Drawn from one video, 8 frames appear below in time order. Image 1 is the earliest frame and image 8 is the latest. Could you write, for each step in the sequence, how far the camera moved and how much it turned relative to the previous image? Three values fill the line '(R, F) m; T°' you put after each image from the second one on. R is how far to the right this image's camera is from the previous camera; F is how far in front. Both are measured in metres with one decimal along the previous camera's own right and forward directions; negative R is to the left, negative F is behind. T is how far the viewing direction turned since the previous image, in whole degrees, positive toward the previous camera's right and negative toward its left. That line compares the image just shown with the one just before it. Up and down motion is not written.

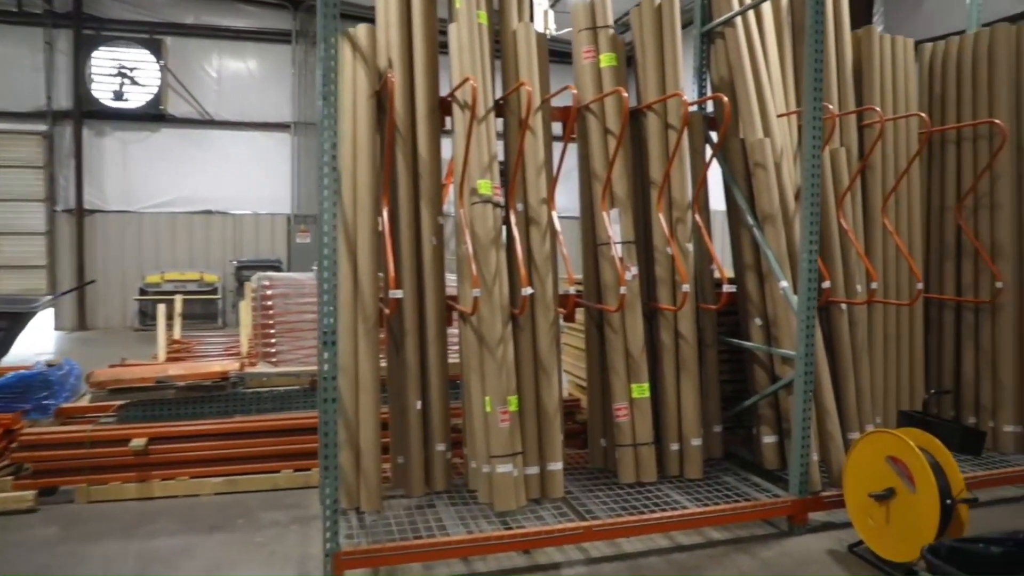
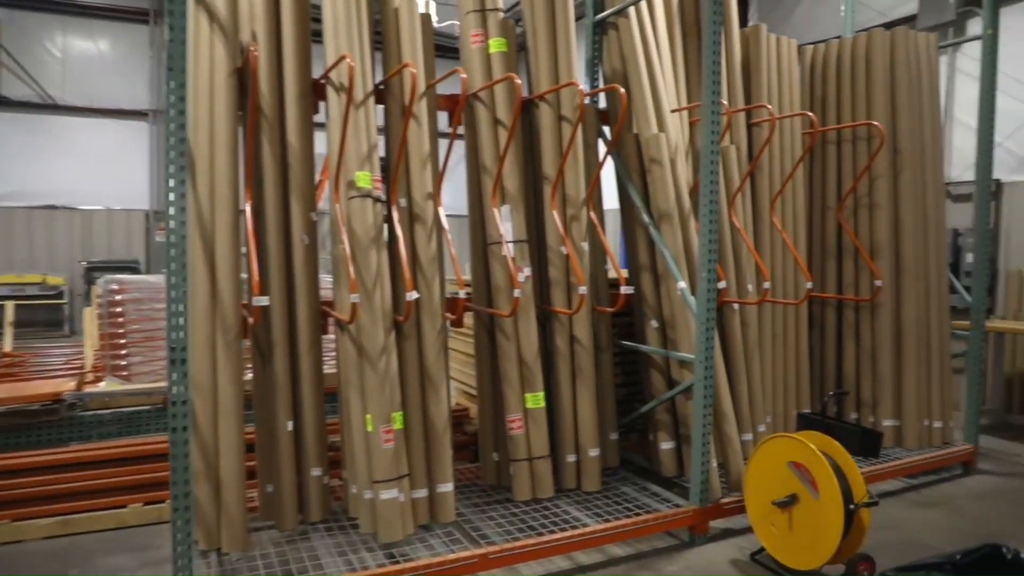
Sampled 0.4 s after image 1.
(0.0, +0.3) m; +9°
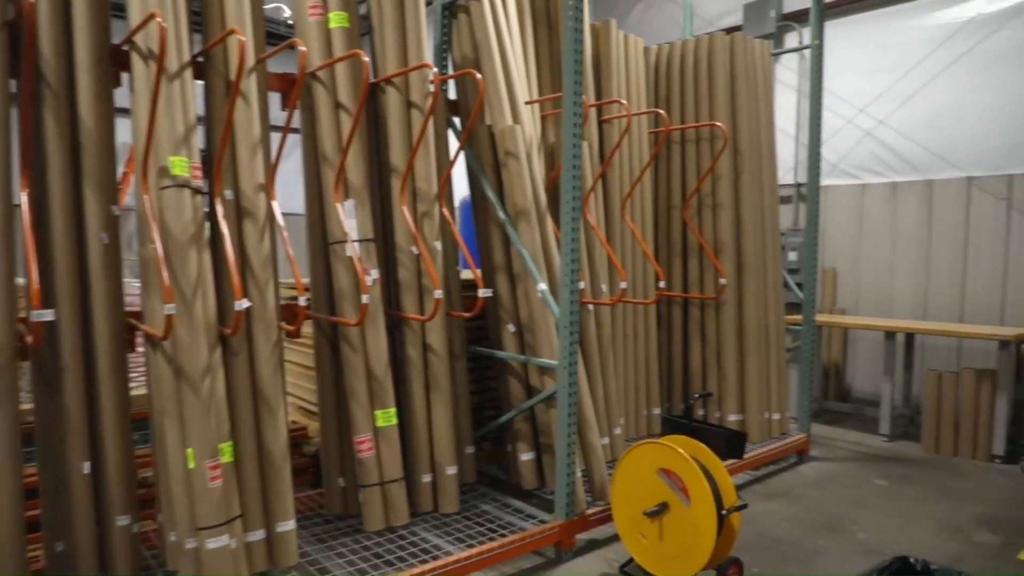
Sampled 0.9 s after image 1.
(-0.1, +0.3) m; +13°
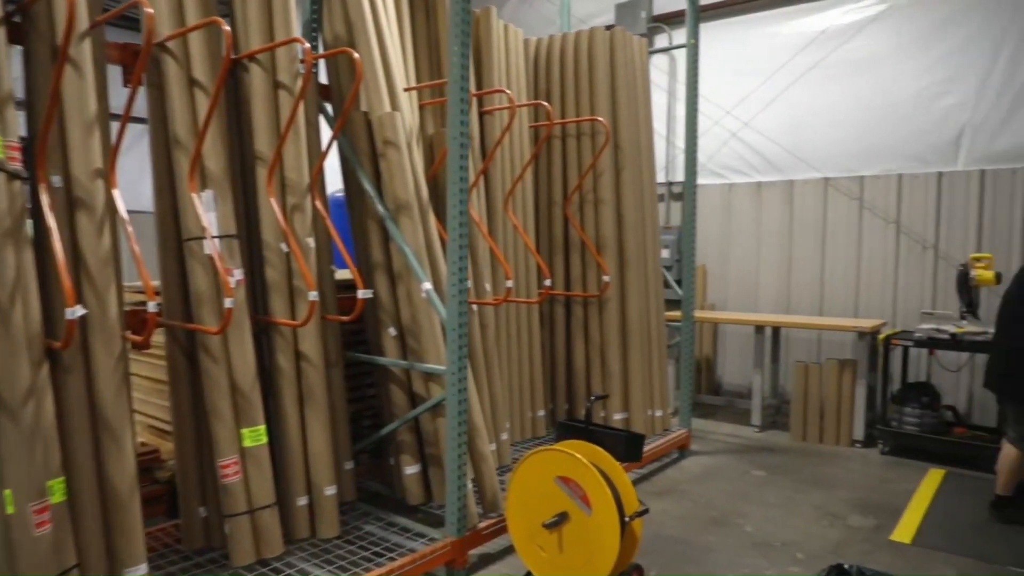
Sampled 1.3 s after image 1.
(-0.1, +0.2) m; +10°
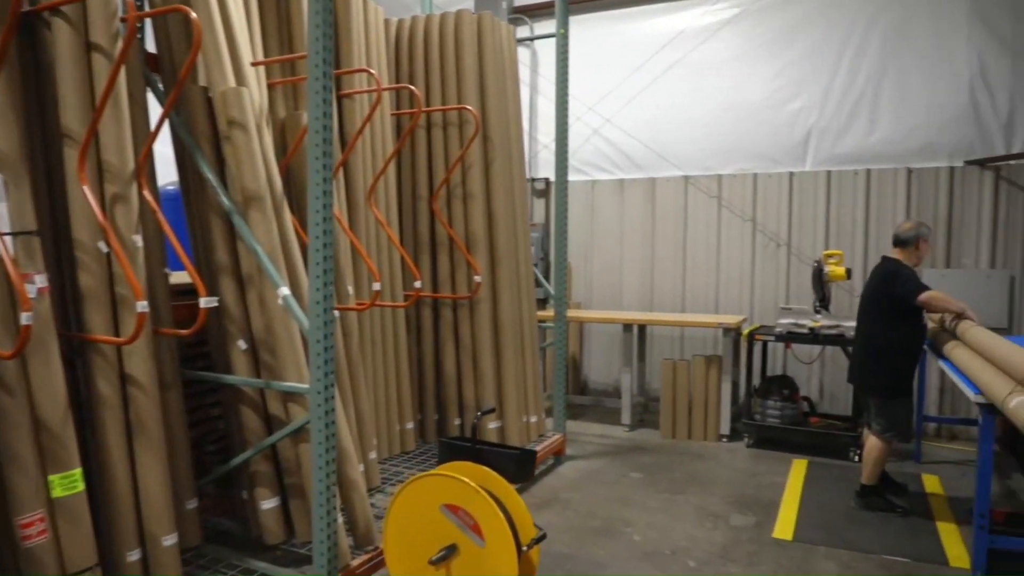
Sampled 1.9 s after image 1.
(-0.1, +0.3) m; +12°
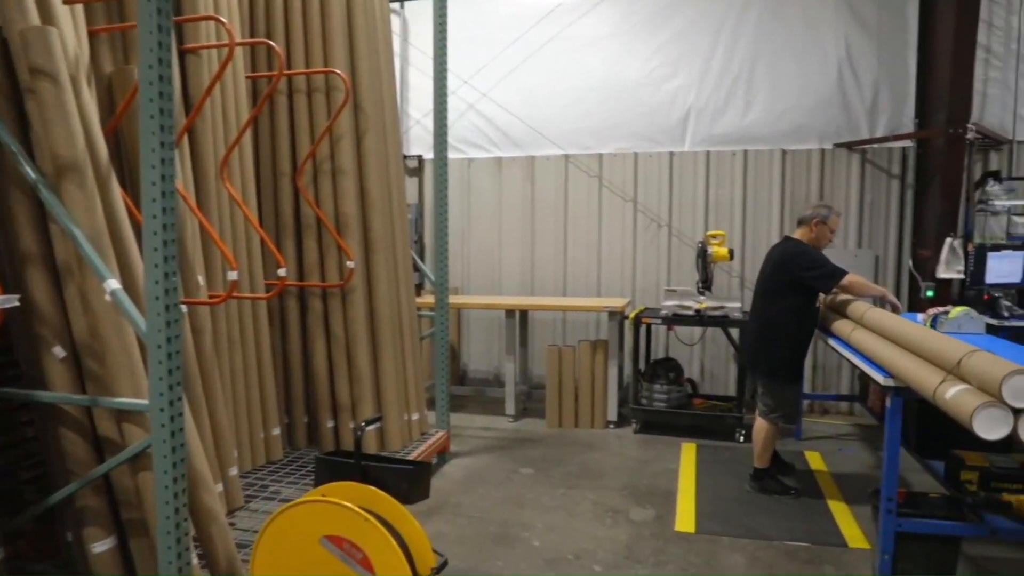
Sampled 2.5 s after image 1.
(-0.1, +0.3) m; +10°
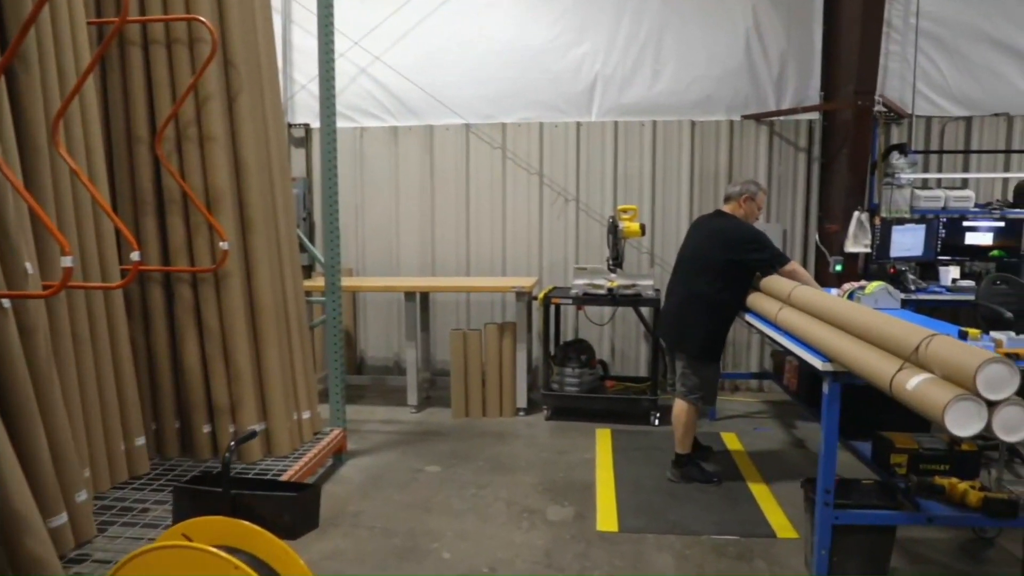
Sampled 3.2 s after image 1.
(0.0, +0.3) m; +8°
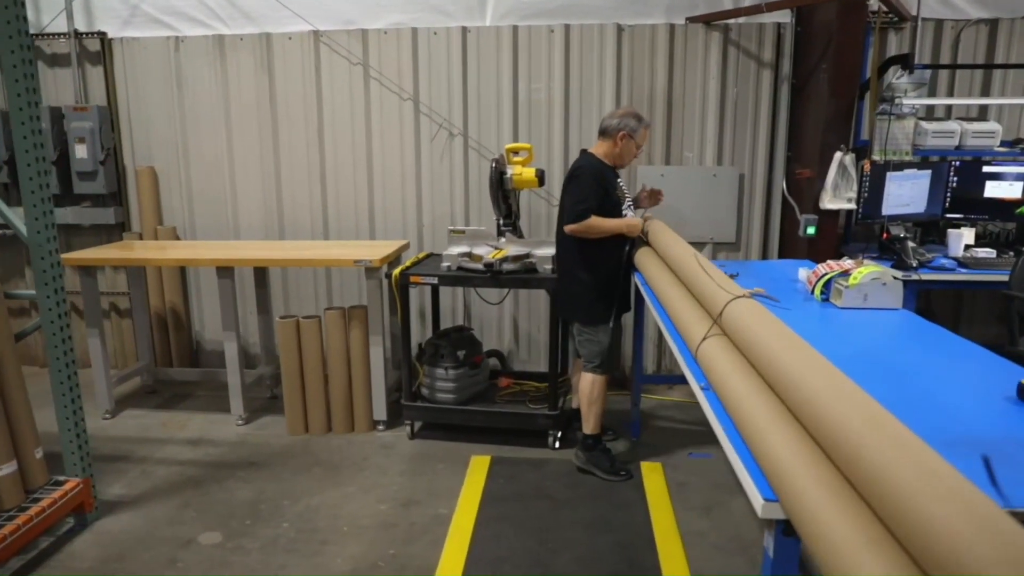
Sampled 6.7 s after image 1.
(+0.5, +1.1) m; +1°
